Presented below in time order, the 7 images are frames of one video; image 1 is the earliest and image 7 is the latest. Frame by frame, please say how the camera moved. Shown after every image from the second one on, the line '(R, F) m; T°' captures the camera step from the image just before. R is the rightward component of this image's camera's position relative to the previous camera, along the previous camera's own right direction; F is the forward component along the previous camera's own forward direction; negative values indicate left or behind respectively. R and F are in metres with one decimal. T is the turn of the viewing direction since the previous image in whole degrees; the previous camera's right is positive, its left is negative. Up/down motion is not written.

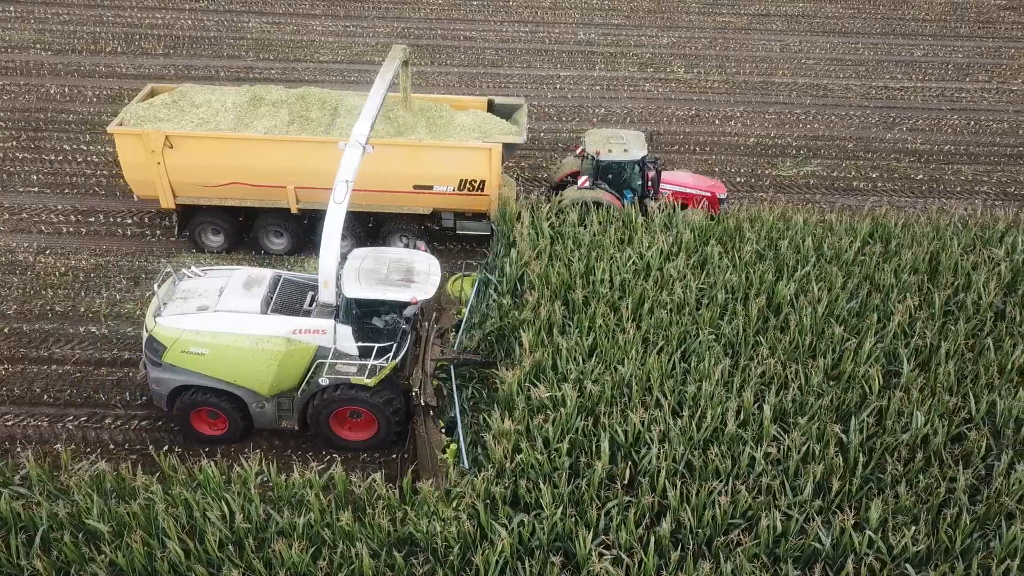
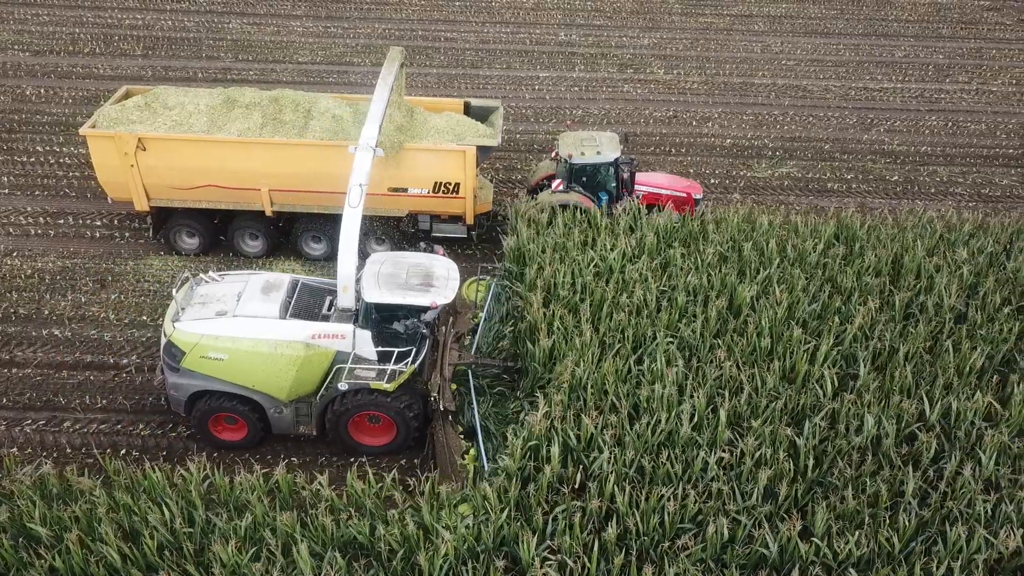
(+0.1, 0.0) m; +1°
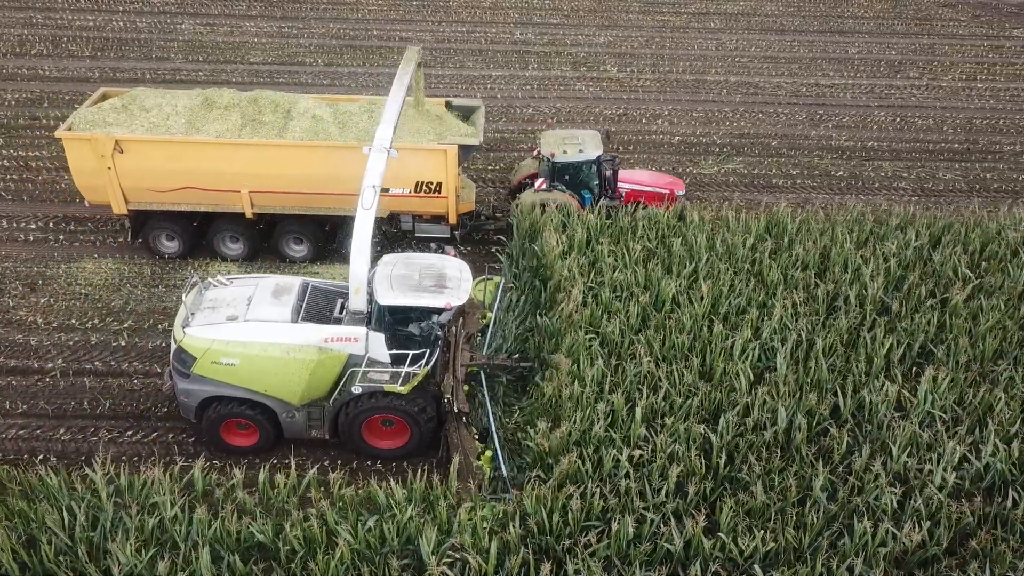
(+0.3, 0.0) m; +1°
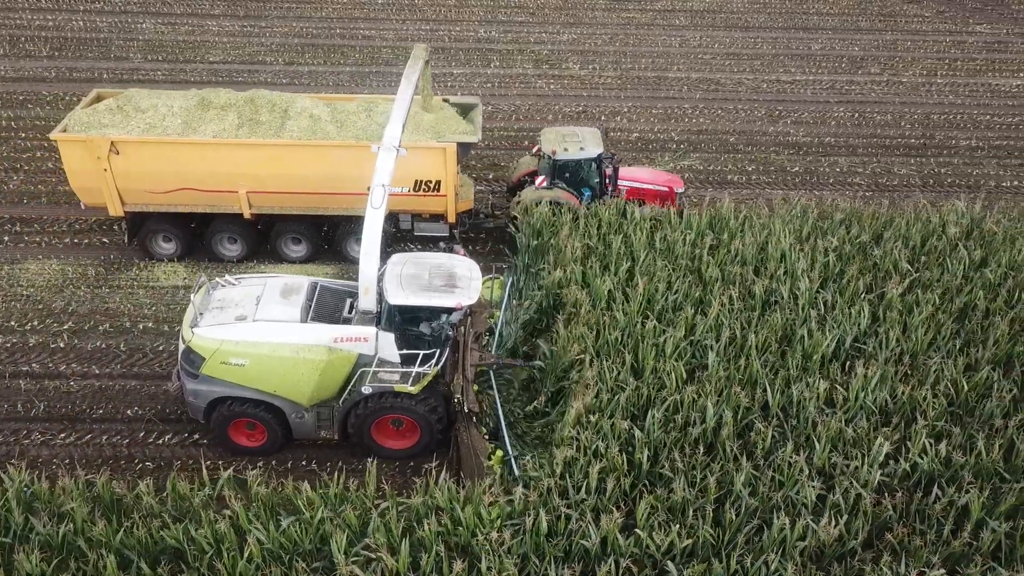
(+0.3, 0.0) m; +1°
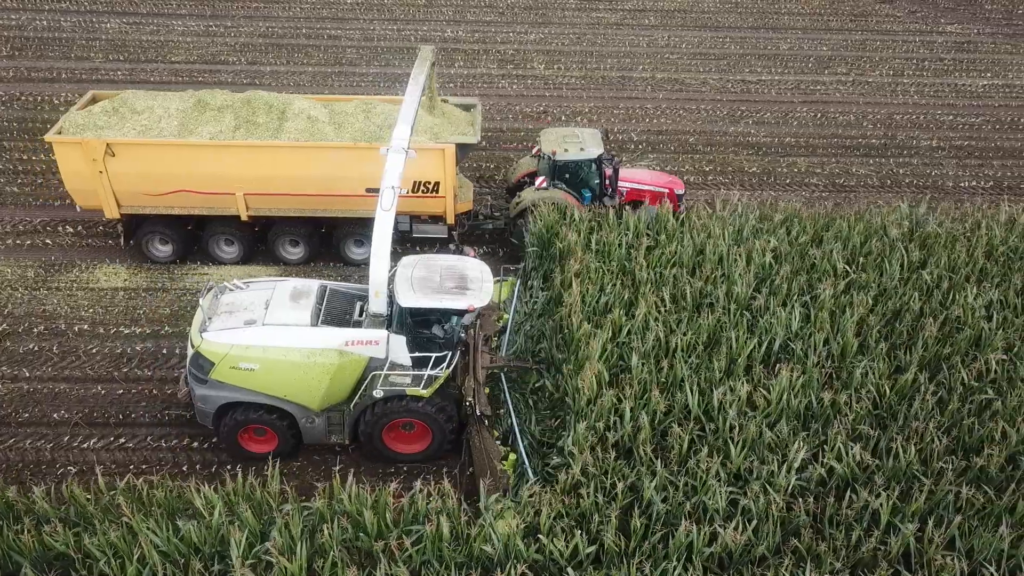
(-0.5, +0.1) m; 0°
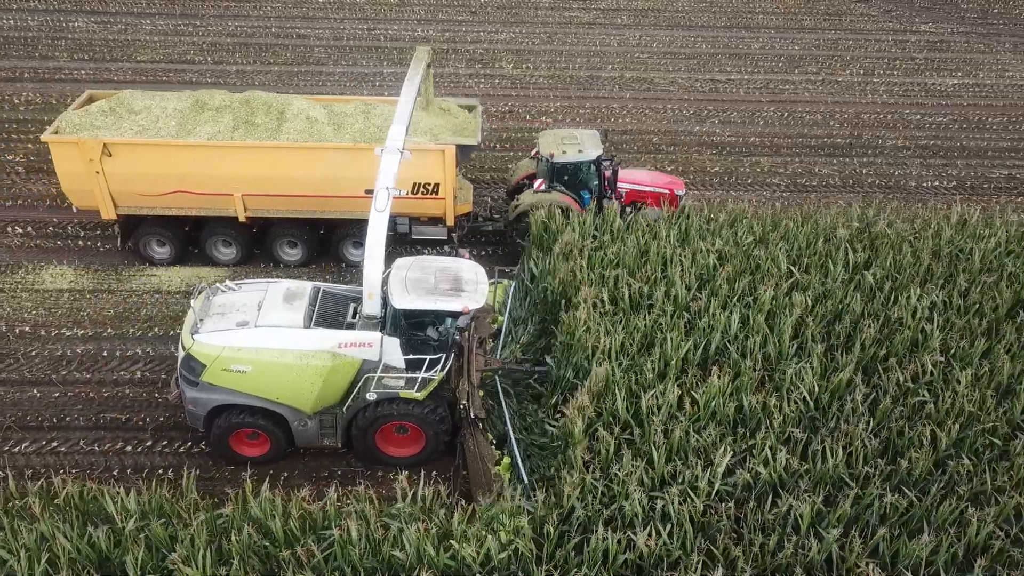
(-0.6, 0.0) m; 0°
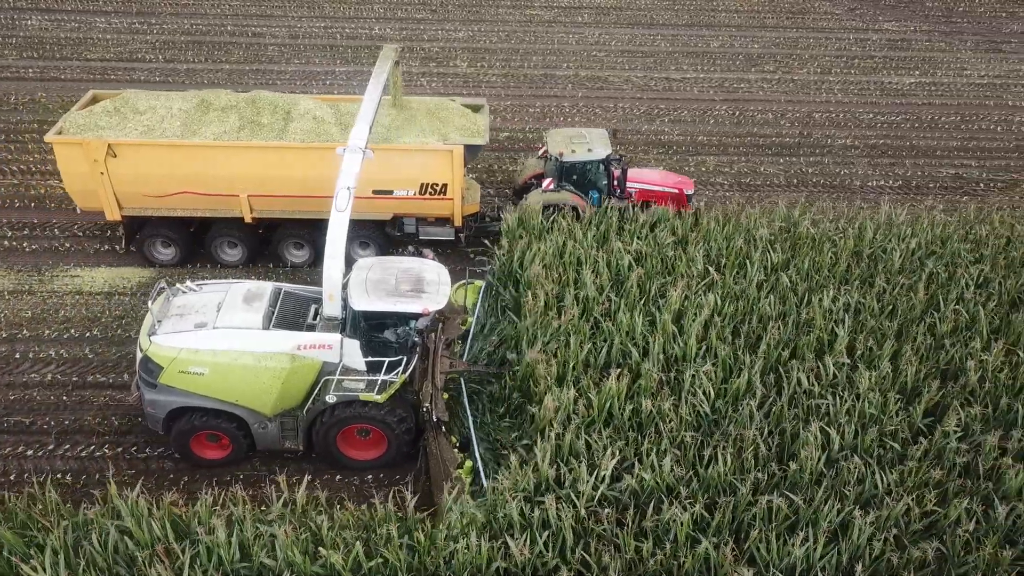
(+0.9, +0.2) m; 0°
